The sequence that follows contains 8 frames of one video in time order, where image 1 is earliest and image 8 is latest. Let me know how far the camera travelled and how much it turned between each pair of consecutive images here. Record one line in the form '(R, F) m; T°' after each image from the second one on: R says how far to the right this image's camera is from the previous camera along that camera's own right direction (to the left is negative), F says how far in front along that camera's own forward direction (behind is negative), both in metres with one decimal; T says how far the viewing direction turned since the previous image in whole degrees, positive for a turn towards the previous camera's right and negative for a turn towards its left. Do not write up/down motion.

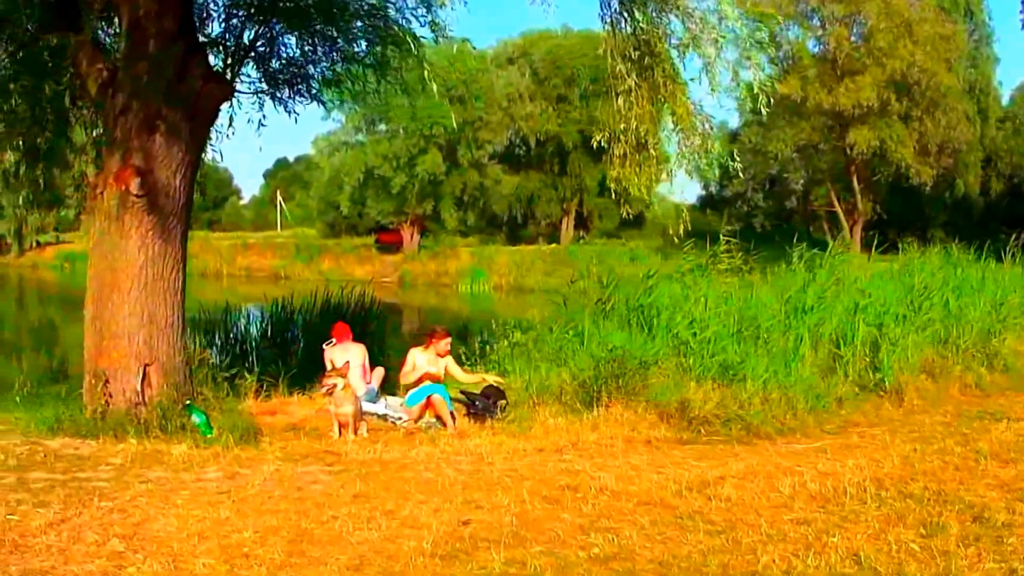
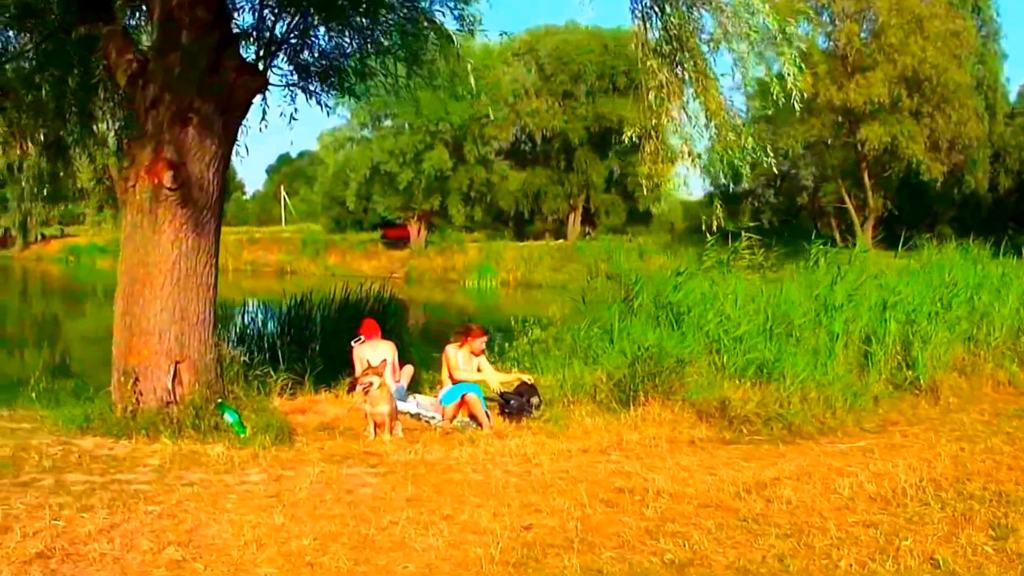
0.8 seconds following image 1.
(-0.5, +0.2) m; +1°
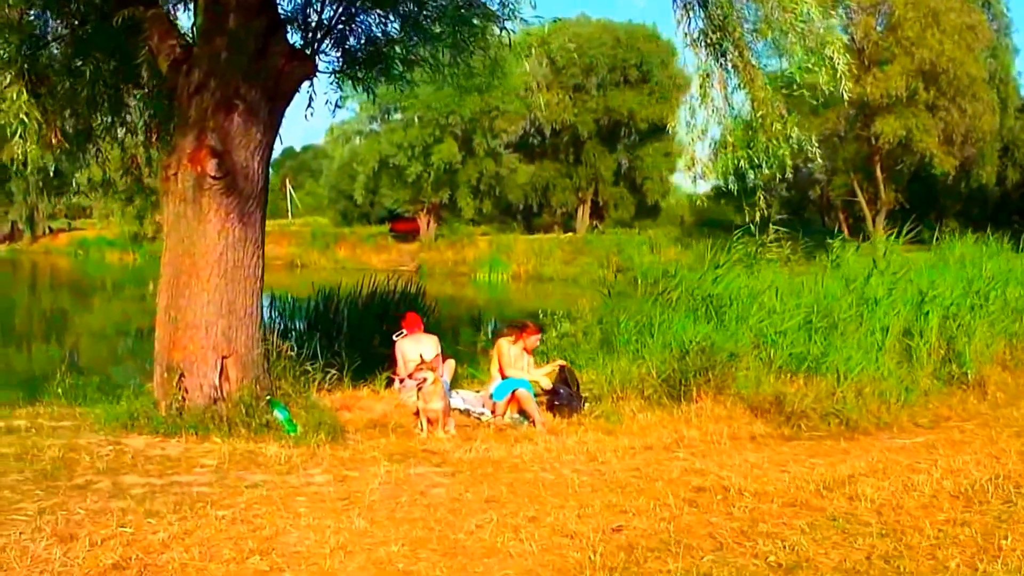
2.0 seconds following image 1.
(-0.6, +0.2) m; +1°
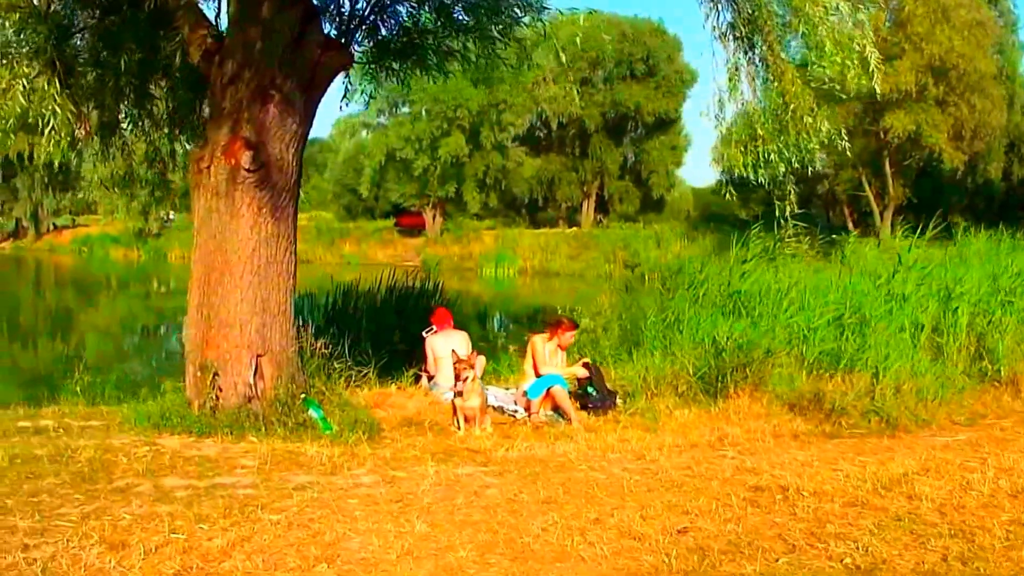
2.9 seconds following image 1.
(-0.4, +0.2) m; +1°
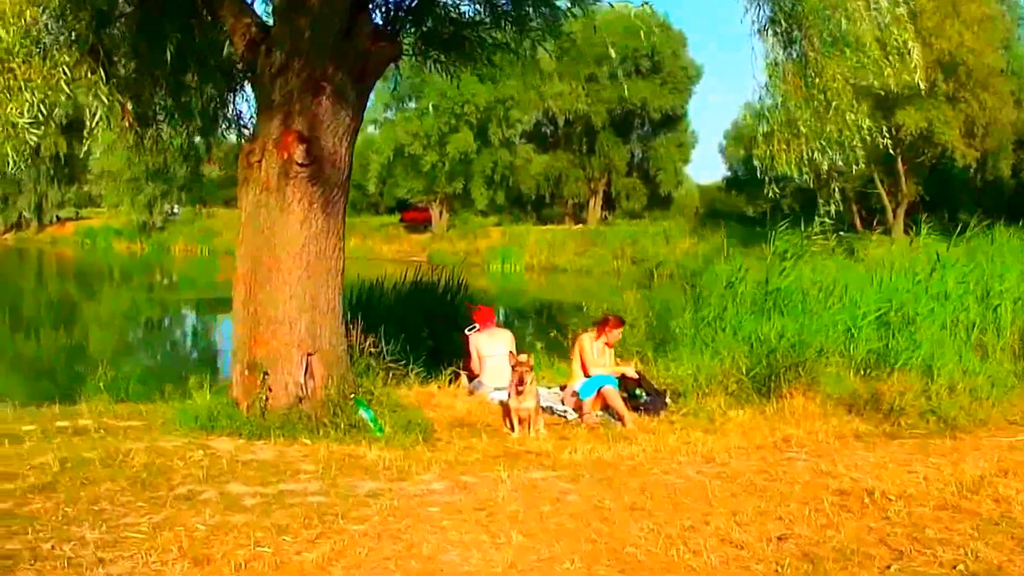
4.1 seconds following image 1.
(-0.6, +0.3) m; +2°
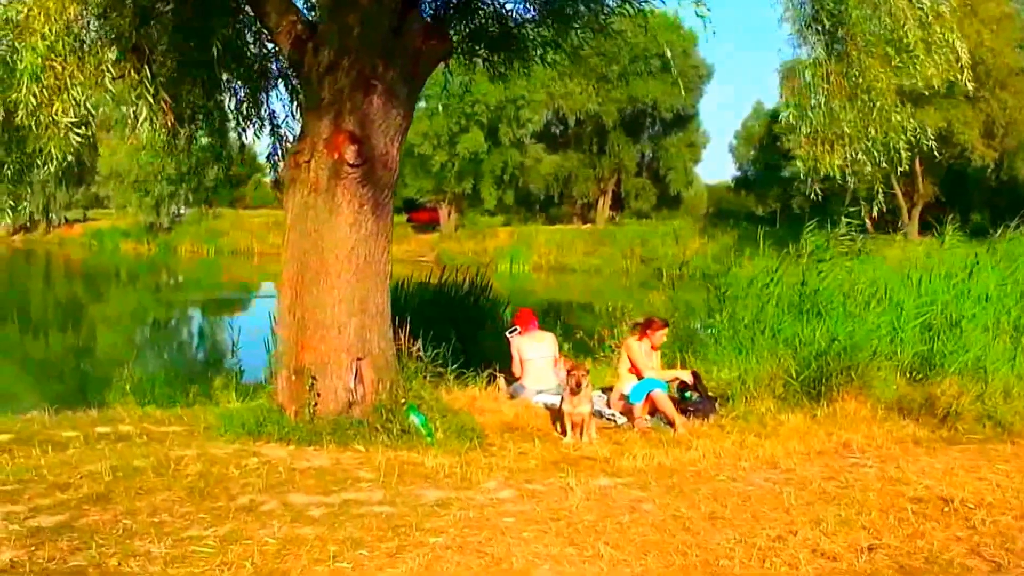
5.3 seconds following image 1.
(-0.5, +0.2) m; +1°
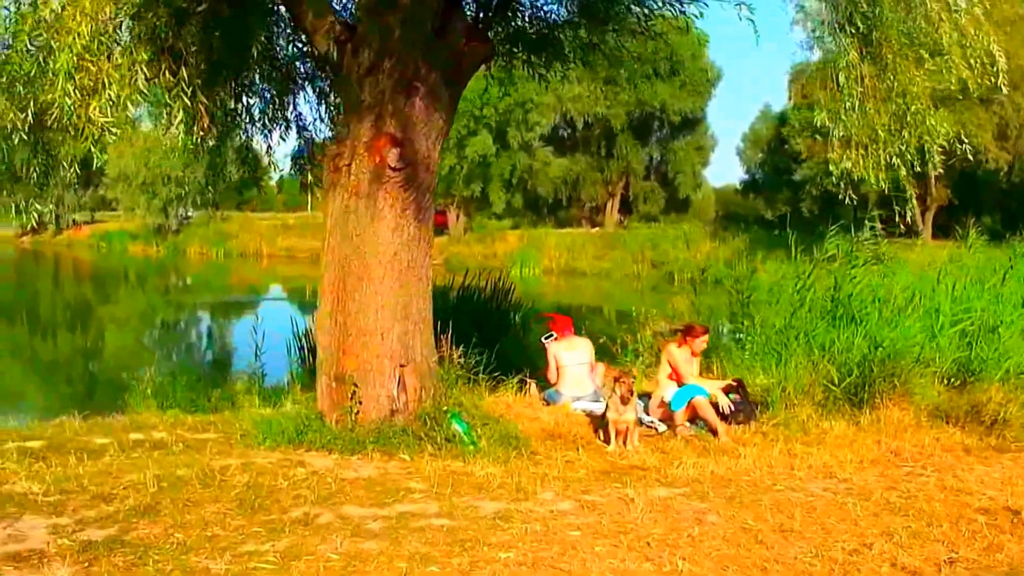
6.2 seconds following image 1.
(-0.4, +0.2) m; +1°
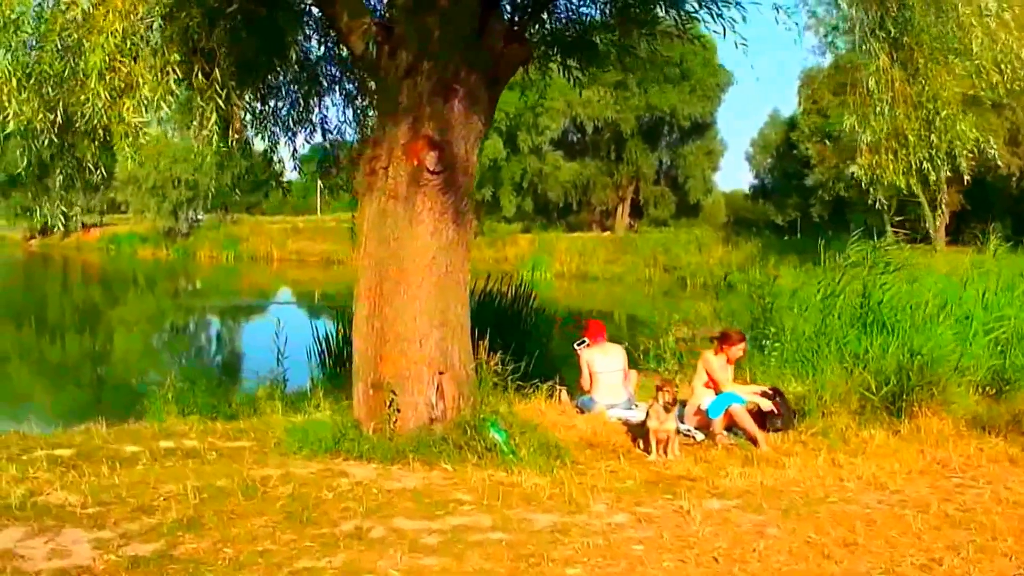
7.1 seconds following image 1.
(-0.4, +0.1) m; +1°
